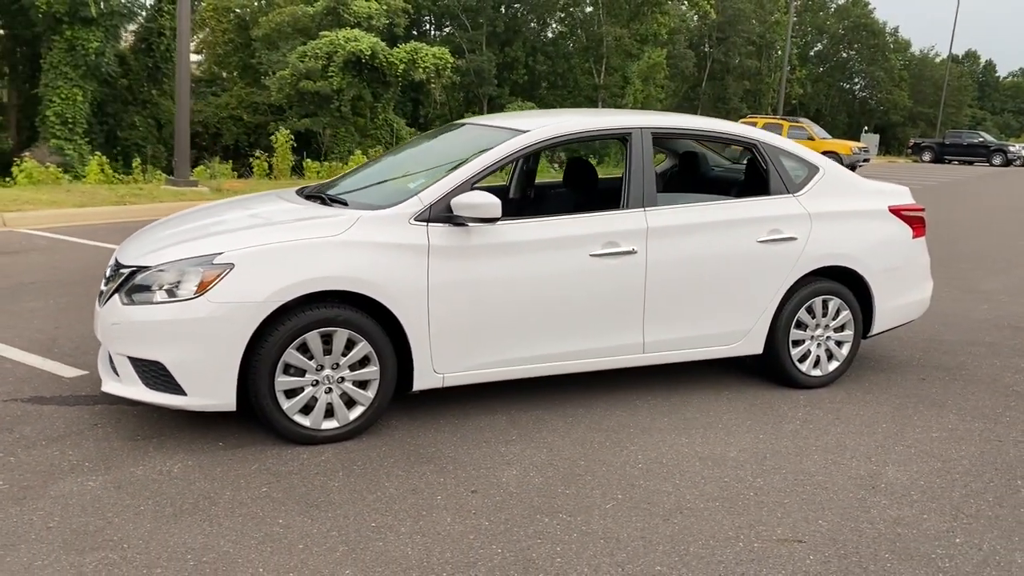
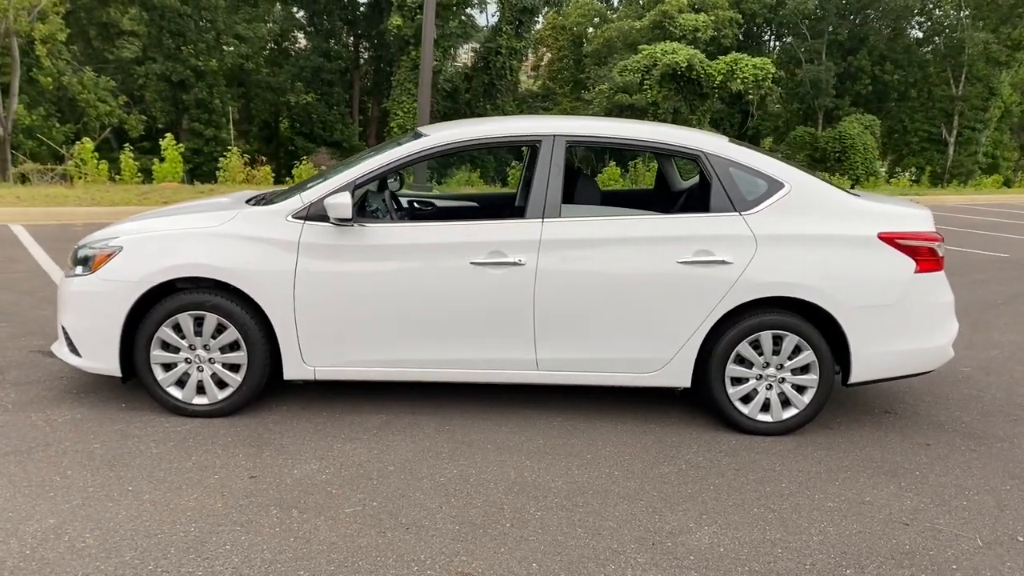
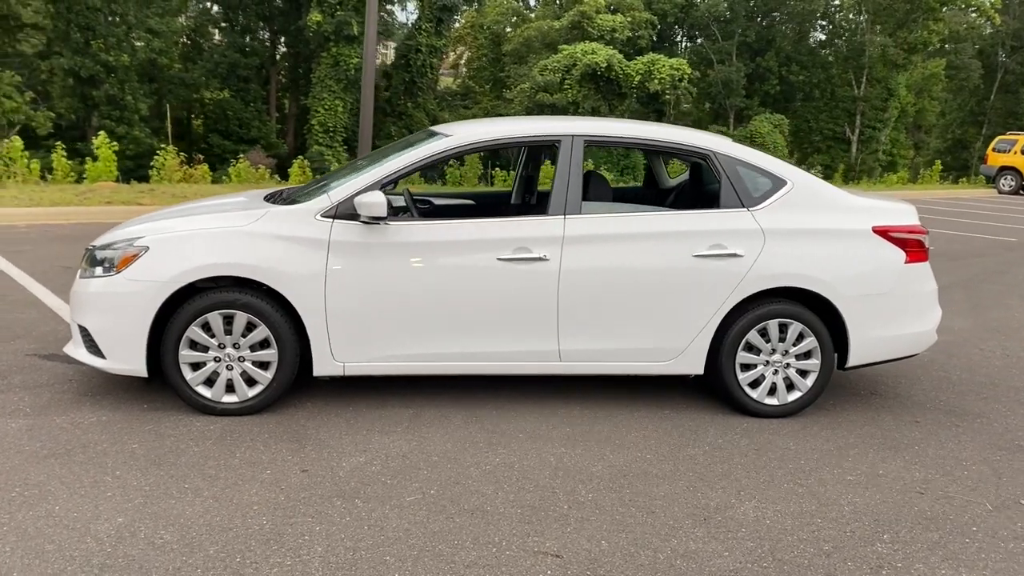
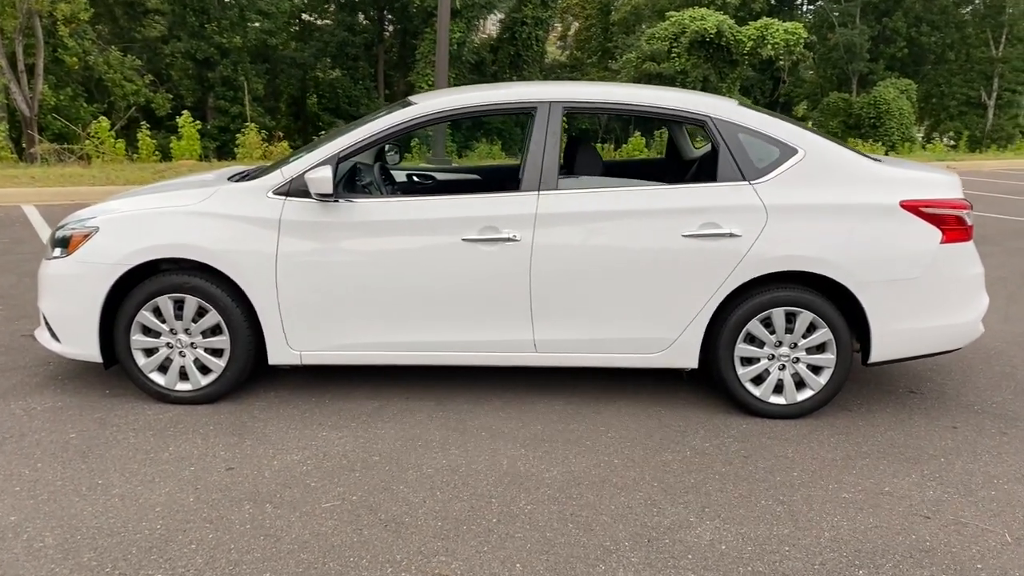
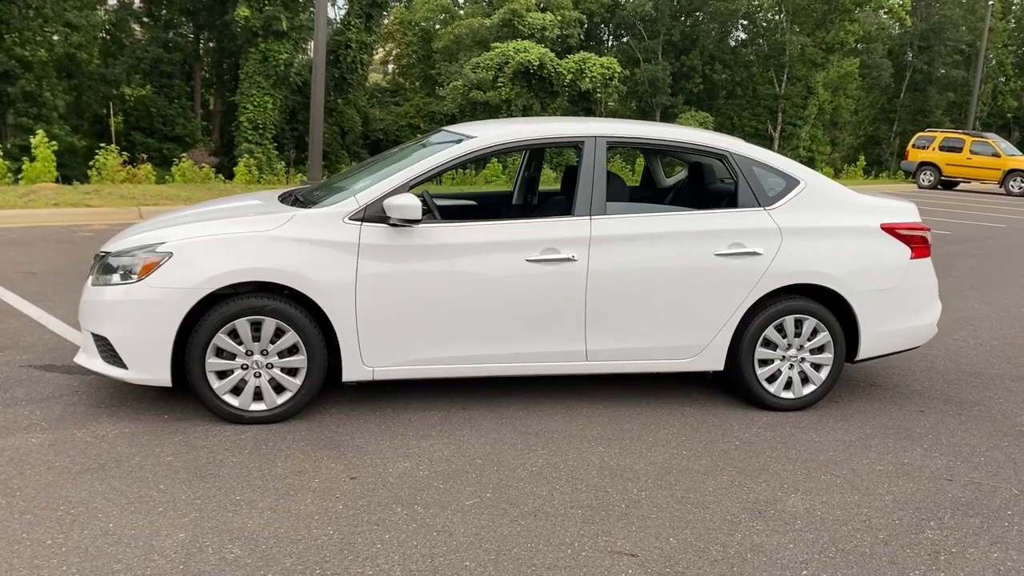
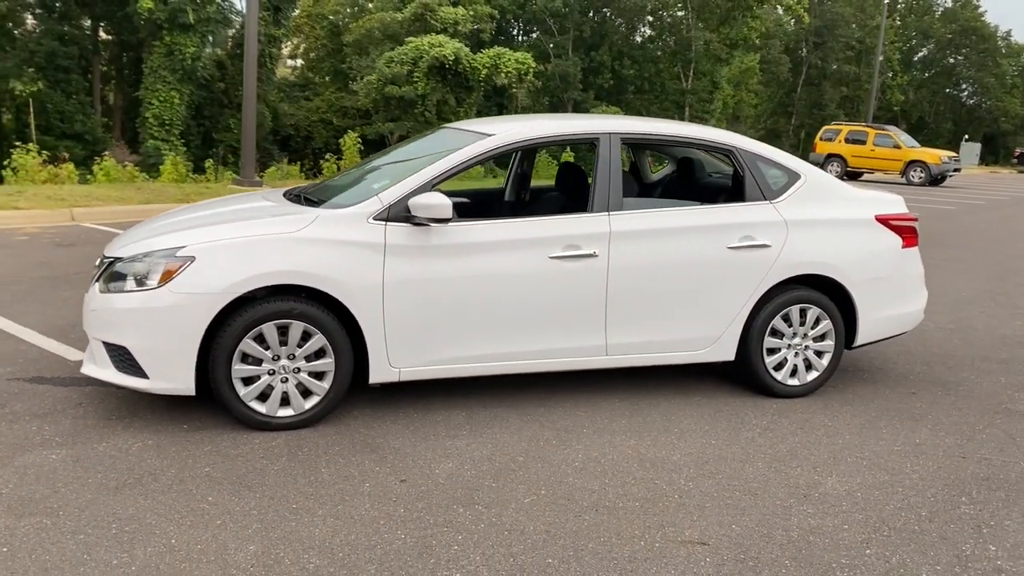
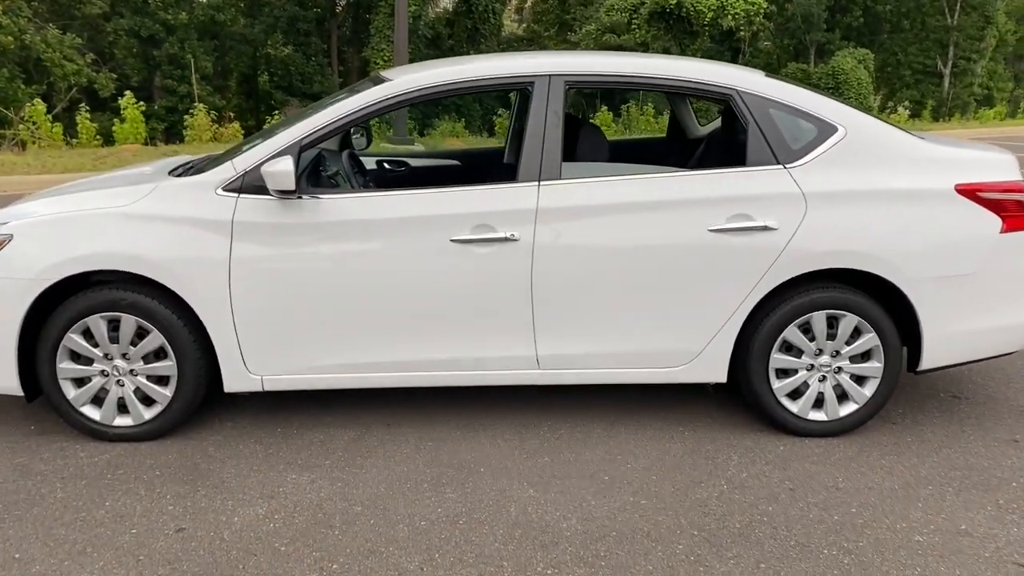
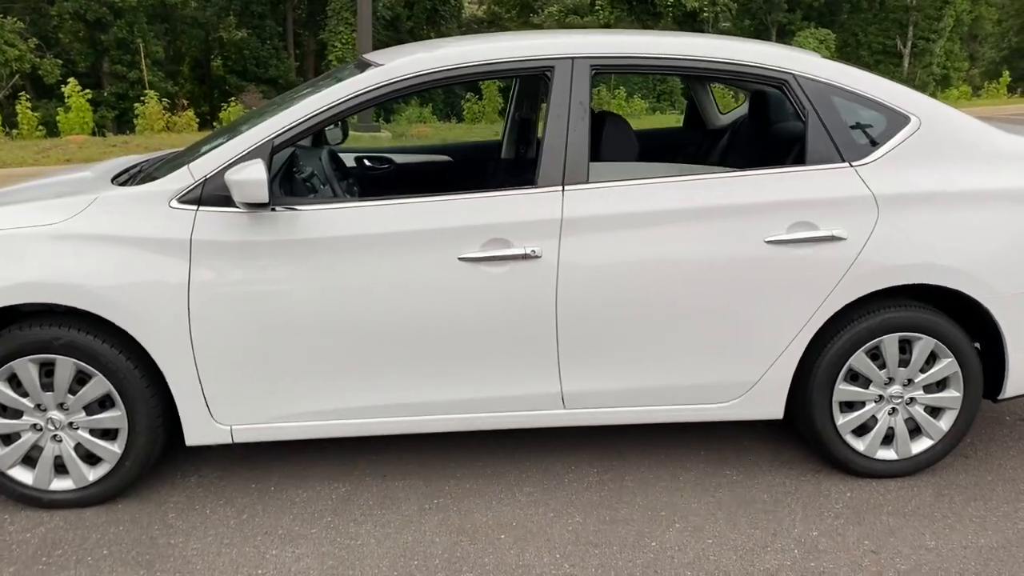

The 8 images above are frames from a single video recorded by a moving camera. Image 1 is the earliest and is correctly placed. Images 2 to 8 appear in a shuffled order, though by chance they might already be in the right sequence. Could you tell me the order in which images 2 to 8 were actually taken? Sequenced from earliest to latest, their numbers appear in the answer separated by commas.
6, 5, 3, 2, 4, 7, 8
